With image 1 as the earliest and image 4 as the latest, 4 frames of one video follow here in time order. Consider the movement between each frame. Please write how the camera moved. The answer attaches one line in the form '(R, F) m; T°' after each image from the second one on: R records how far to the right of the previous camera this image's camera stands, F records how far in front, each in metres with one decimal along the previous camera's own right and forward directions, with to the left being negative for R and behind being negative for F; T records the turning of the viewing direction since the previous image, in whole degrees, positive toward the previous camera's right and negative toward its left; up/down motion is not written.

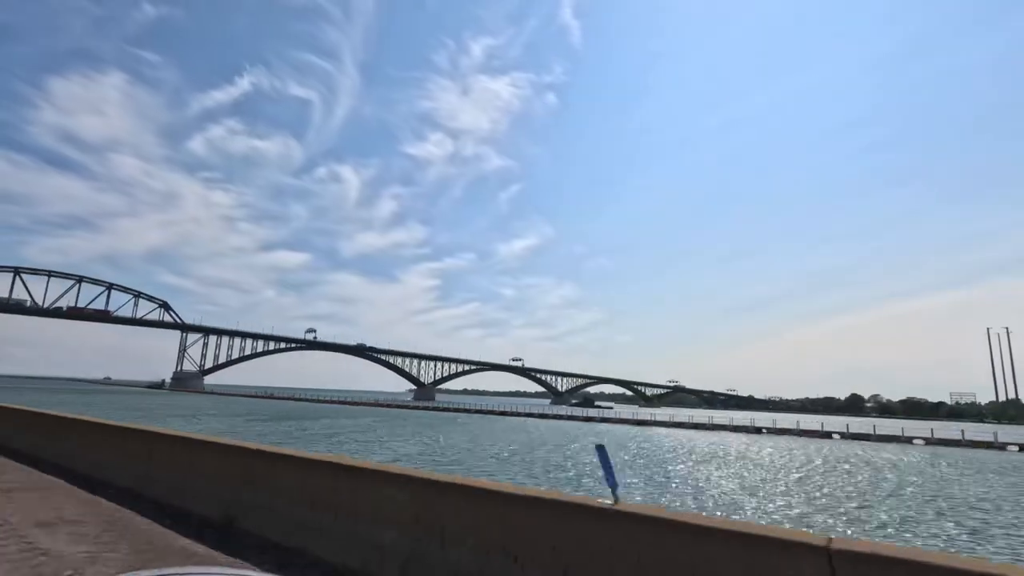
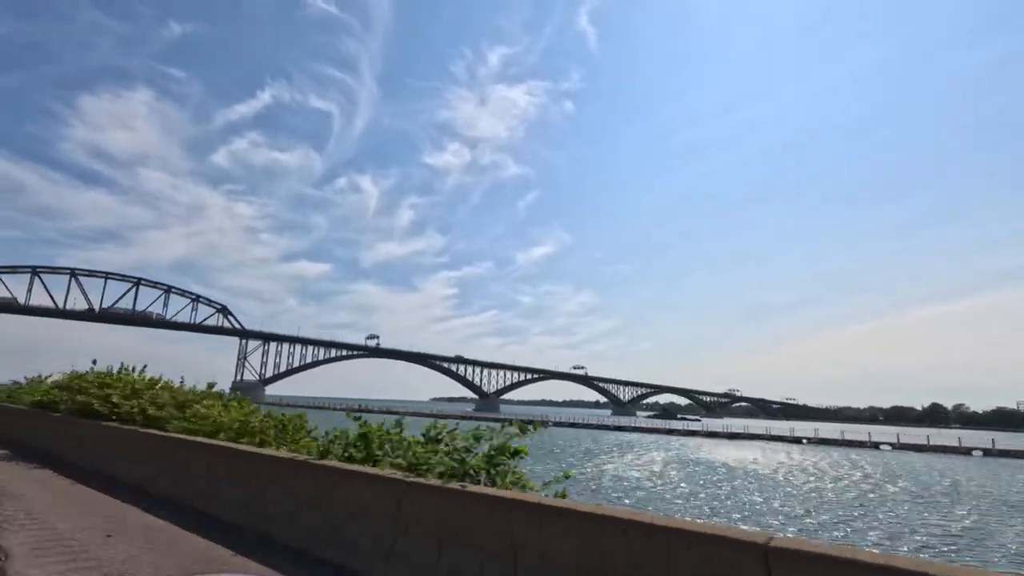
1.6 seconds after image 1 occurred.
(-0.7, +0.6) m; -2°
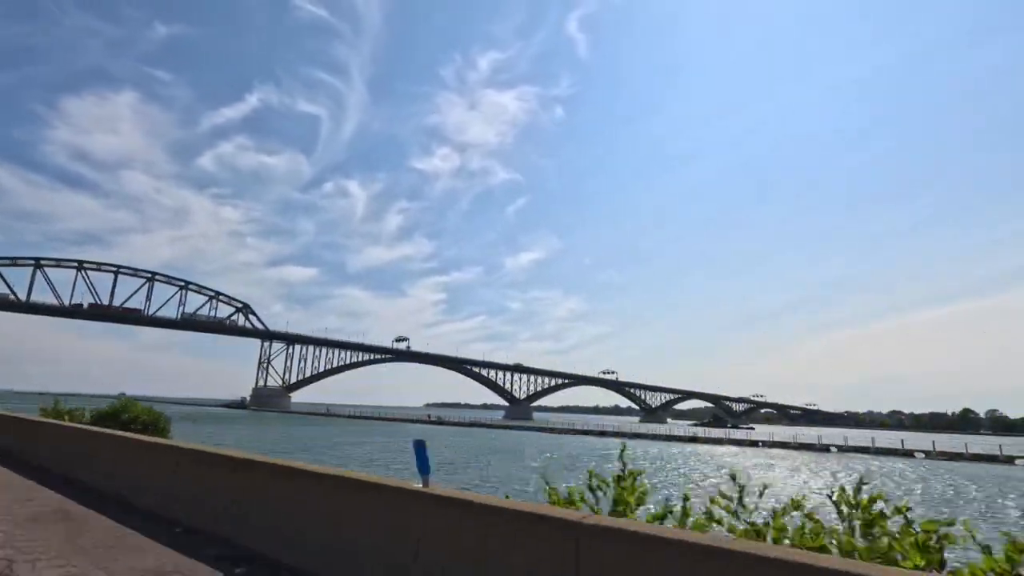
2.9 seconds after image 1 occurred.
(-0.2, +0.5) m; +1°
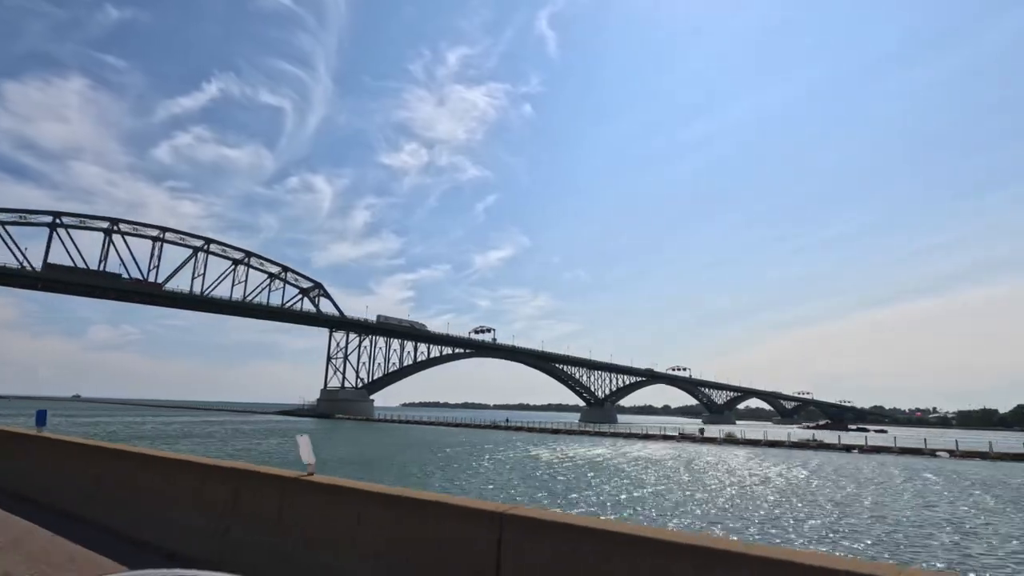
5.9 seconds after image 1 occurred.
(-4.1, +4.5) m; +3°
